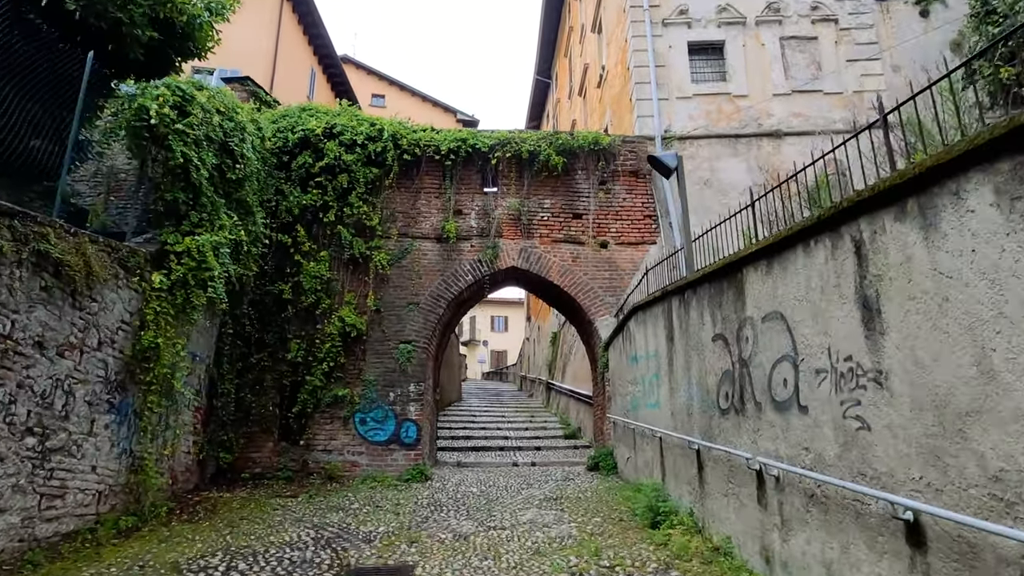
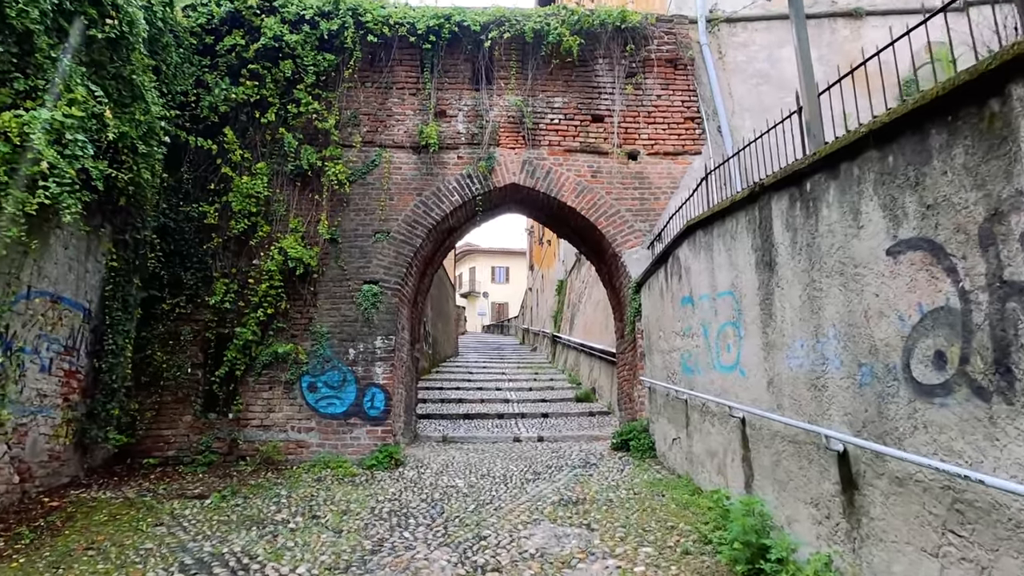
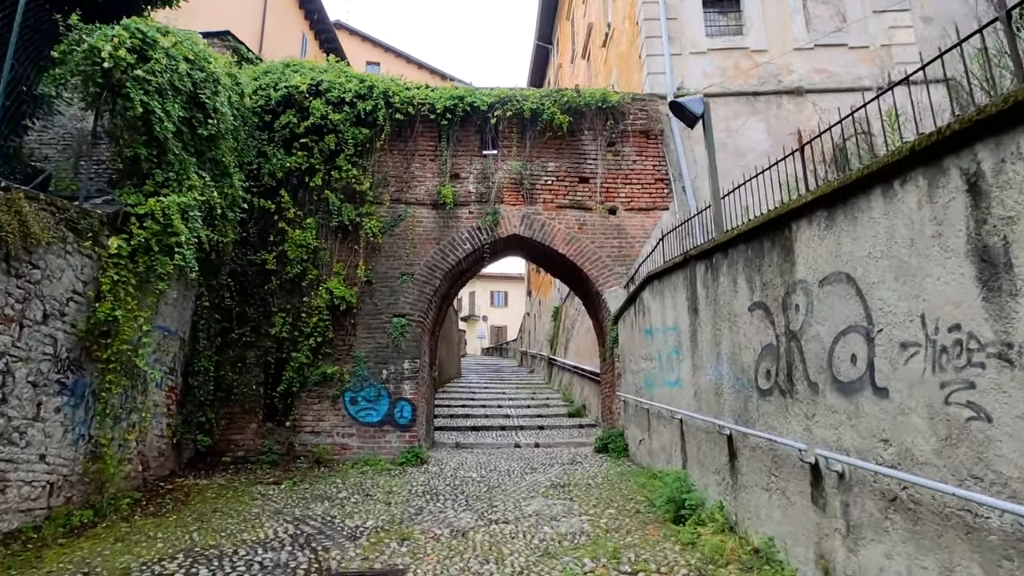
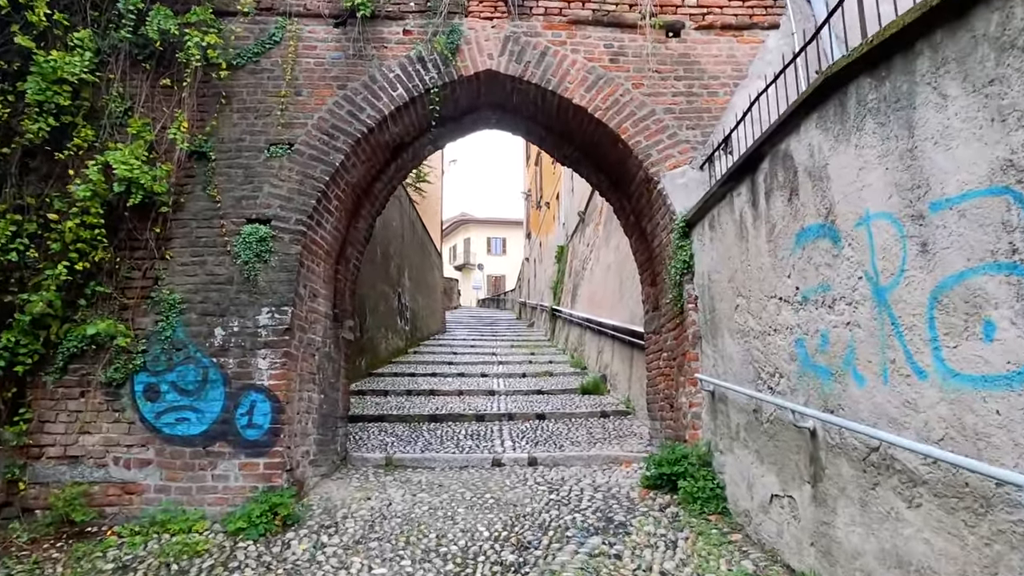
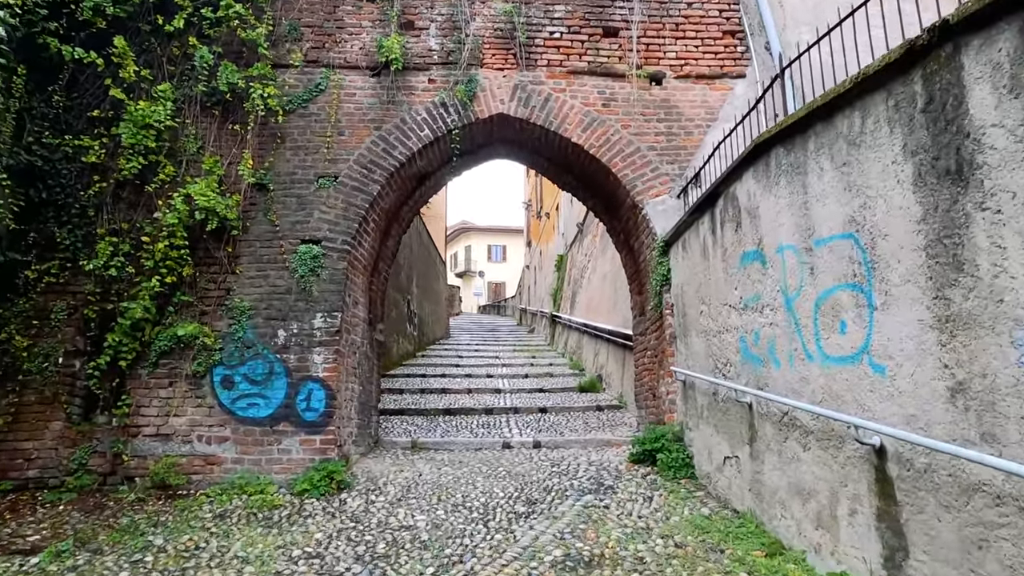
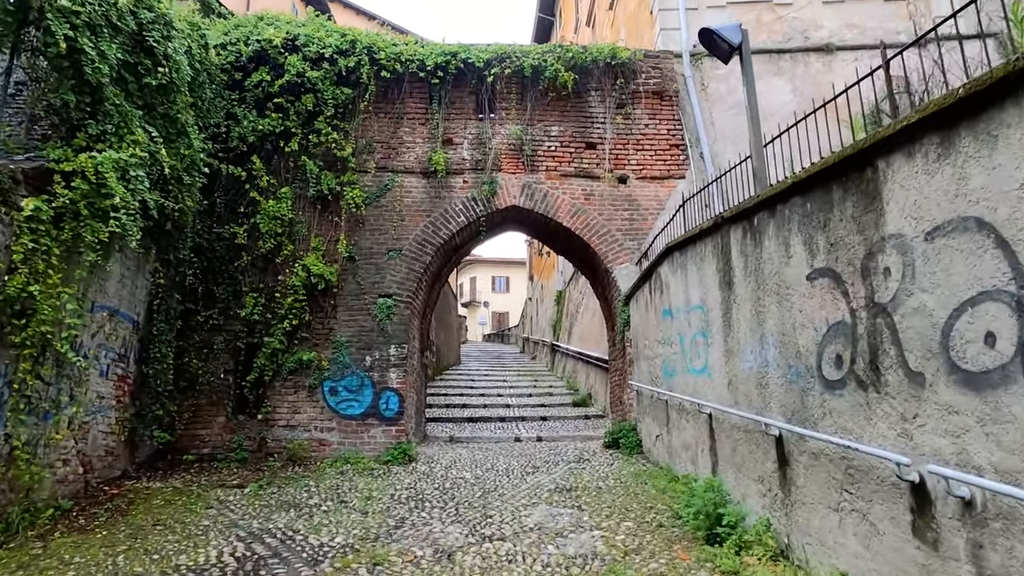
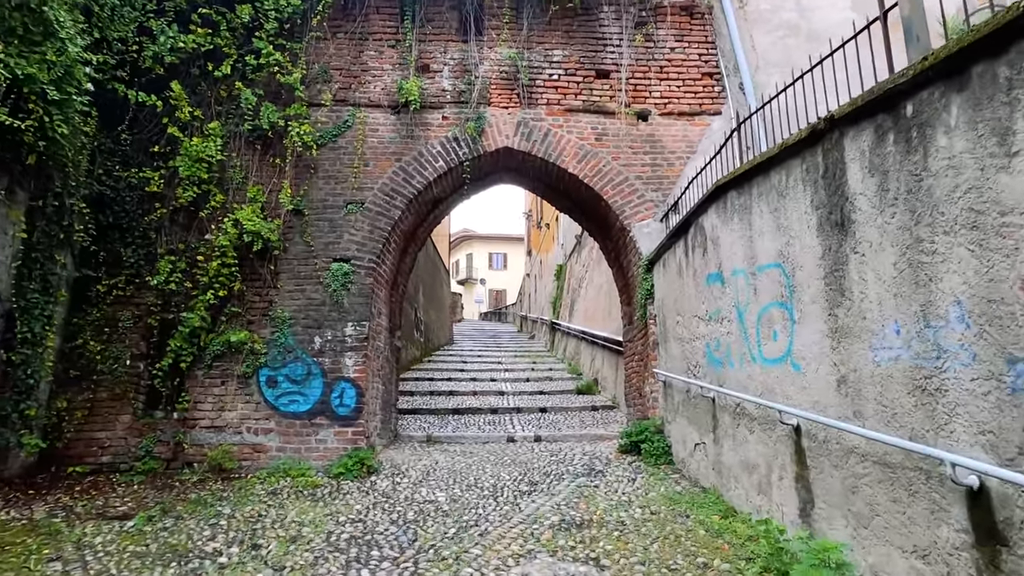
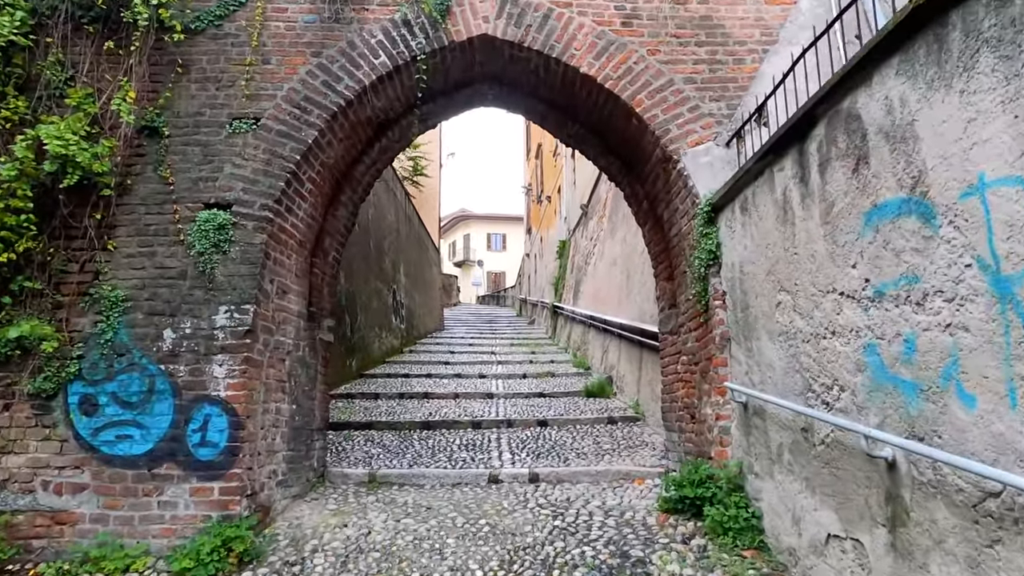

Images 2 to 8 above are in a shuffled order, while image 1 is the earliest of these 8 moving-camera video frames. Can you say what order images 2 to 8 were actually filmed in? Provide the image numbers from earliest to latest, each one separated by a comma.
3, 6, 2, 7, 5, 4, 8
